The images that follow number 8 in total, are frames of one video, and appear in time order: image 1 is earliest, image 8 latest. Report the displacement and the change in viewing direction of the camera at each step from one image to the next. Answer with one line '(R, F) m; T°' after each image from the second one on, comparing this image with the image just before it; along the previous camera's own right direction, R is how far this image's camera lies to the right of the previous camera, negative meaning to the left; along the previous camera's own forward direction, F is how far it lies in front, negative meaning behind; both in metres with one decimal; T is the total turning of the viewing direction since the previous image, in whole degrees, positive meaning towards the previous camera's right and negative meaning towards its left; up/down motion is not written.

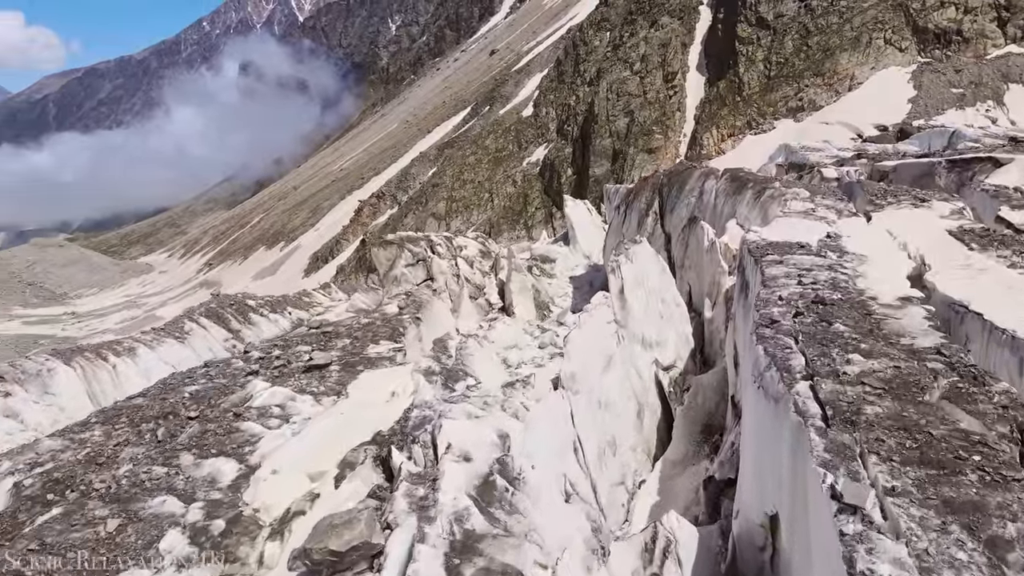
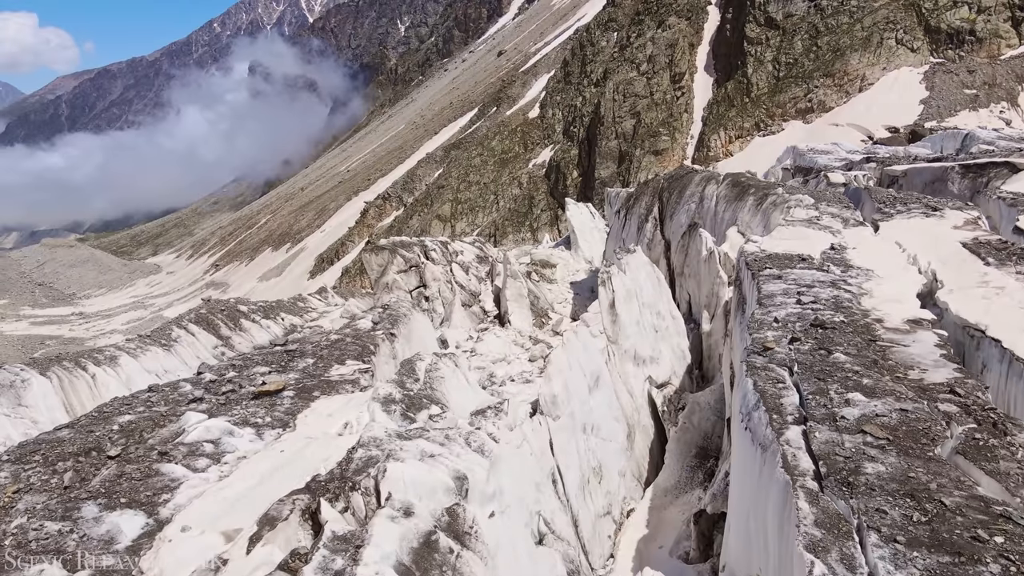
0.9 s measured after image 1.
(+0.3, +0.5) m; -1°
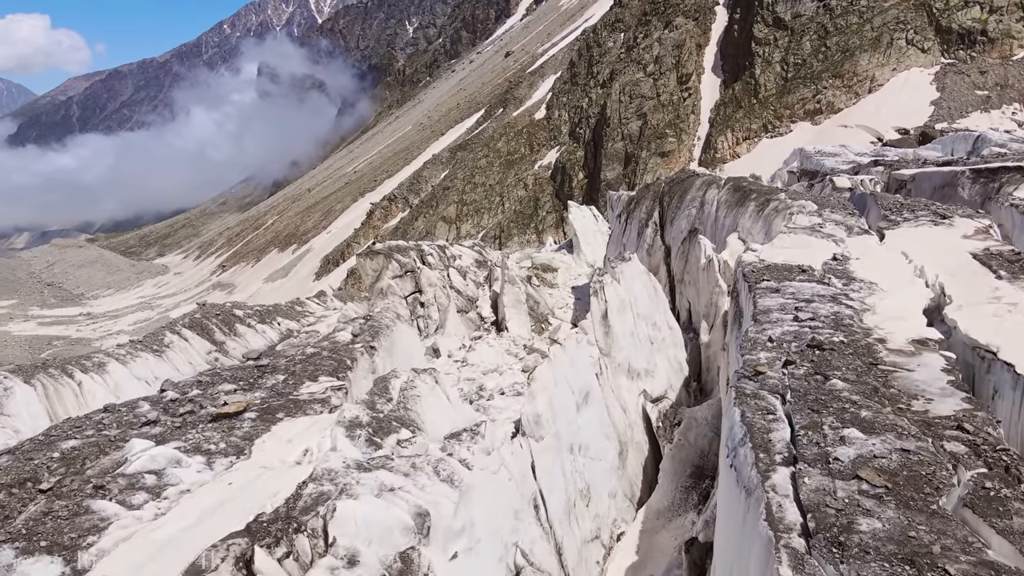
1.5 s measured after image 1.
(+0.2, +0.4) m; -1°
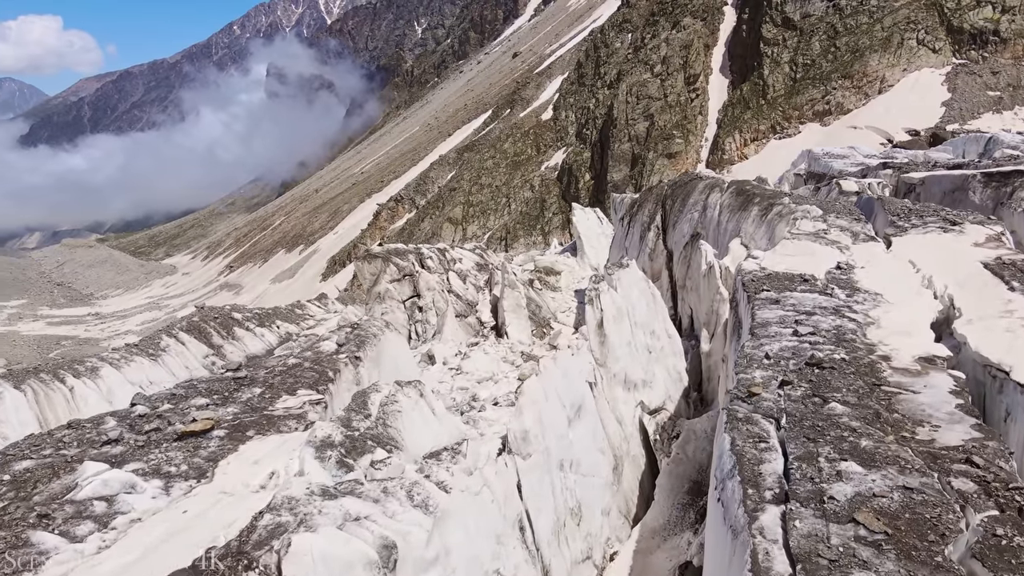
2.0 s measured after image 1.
(+0.2, +0.3) m; -1°
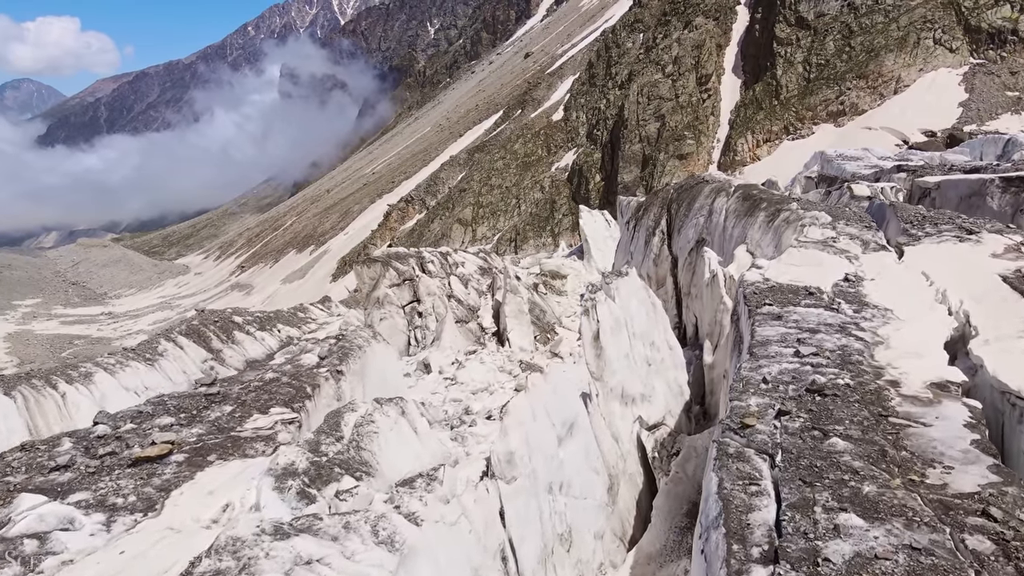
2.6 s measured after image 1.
(+0.2, +0.3) m; -1°
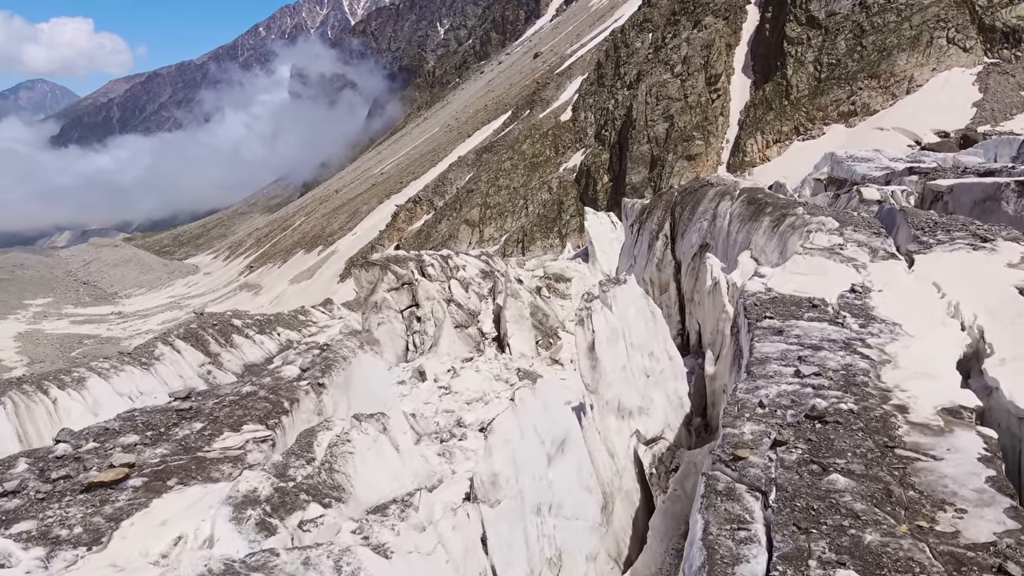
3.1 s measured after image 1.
(+0.2, +0.3) m; -1°
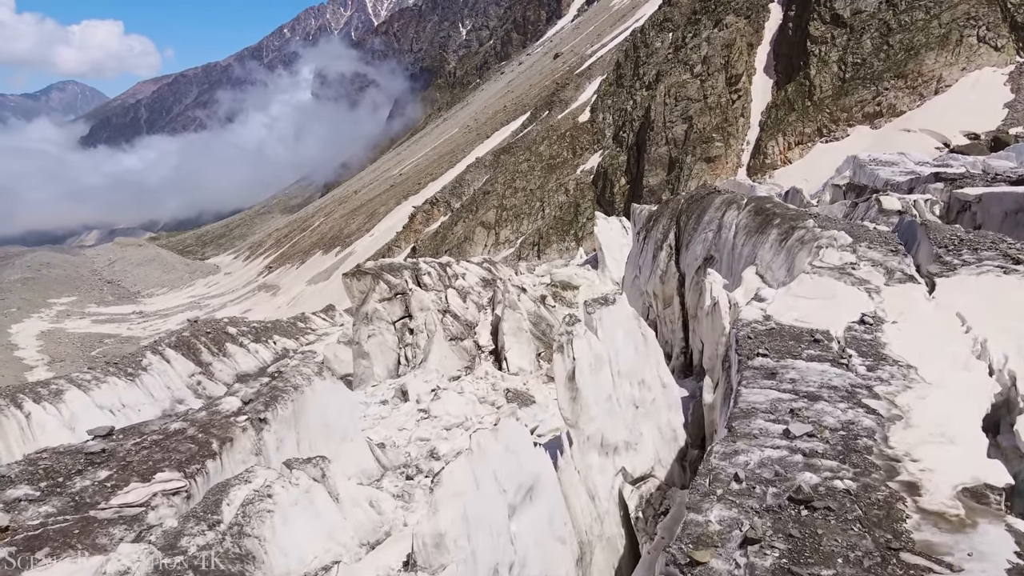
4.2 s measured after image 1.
(+0.5, +0.7) m; -2°
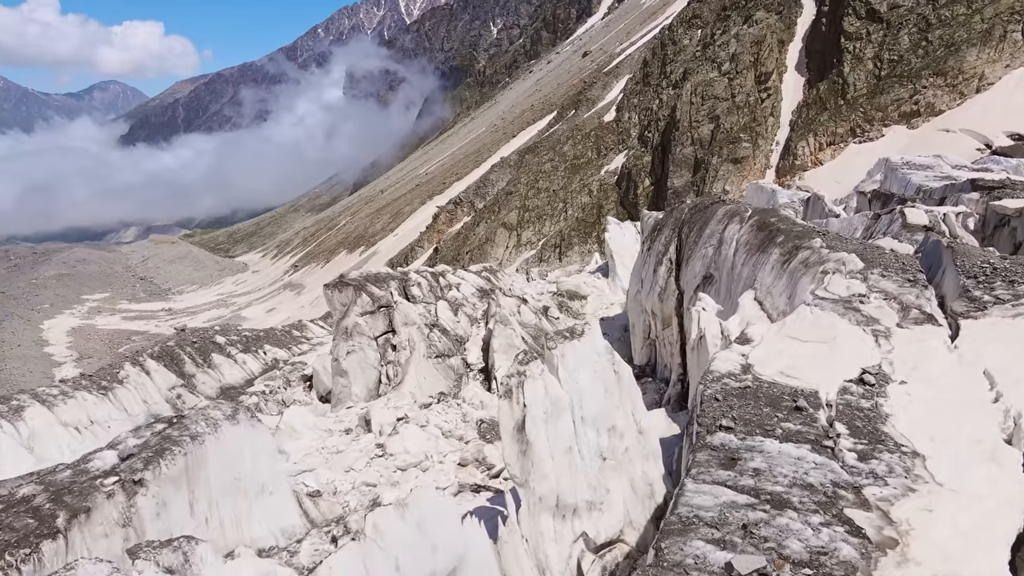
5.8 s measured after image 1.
(+0.7, +1.0) m; -2°
